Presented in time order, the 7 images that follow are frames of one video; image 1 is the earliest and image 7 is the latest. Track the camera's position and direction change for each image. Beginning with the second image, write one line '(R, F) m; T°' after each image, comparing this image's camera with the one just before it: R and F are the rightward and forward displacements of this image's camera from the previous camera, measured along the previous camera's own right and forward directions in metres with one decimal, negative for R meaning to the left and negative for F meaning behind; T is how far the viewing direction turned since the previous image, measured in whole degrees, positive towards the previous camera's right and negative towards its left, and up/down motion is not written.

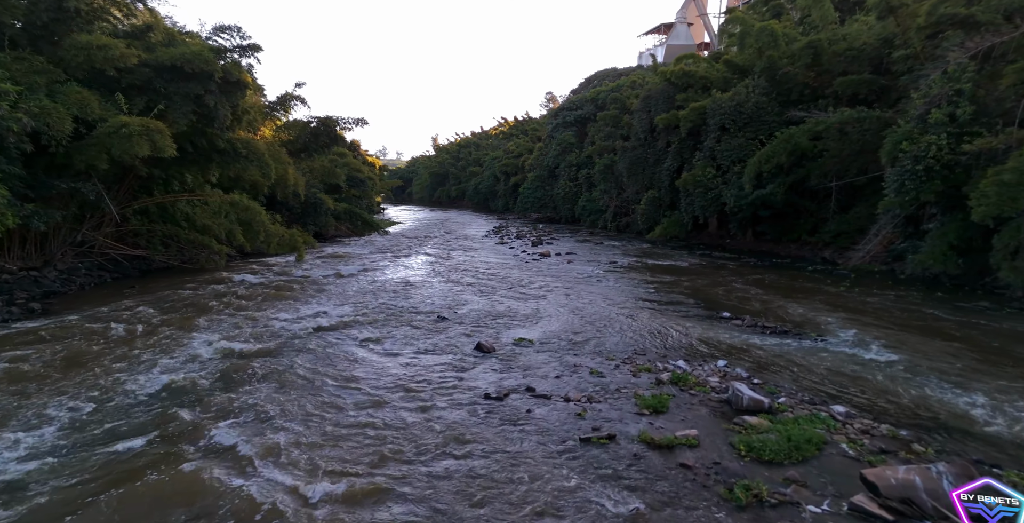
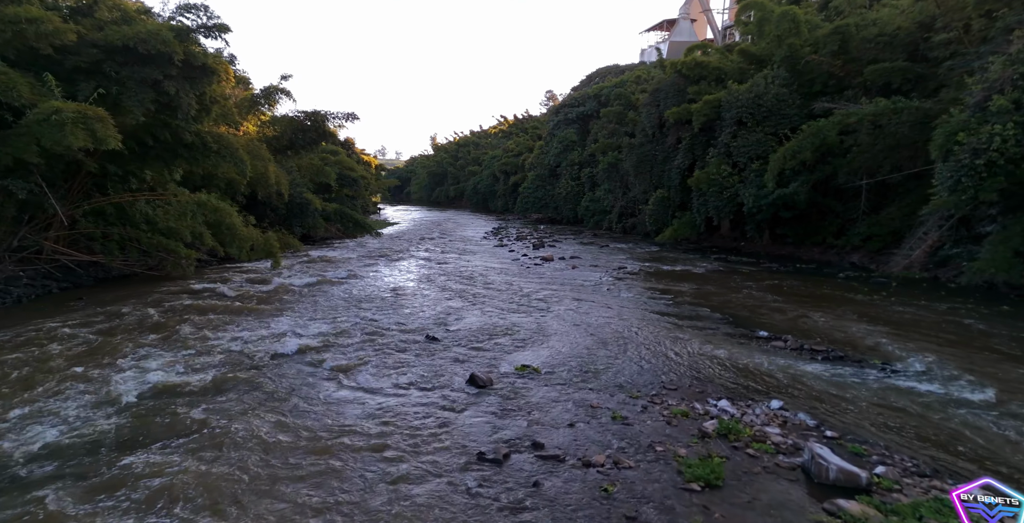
(0.0, +1.5) m; 0°
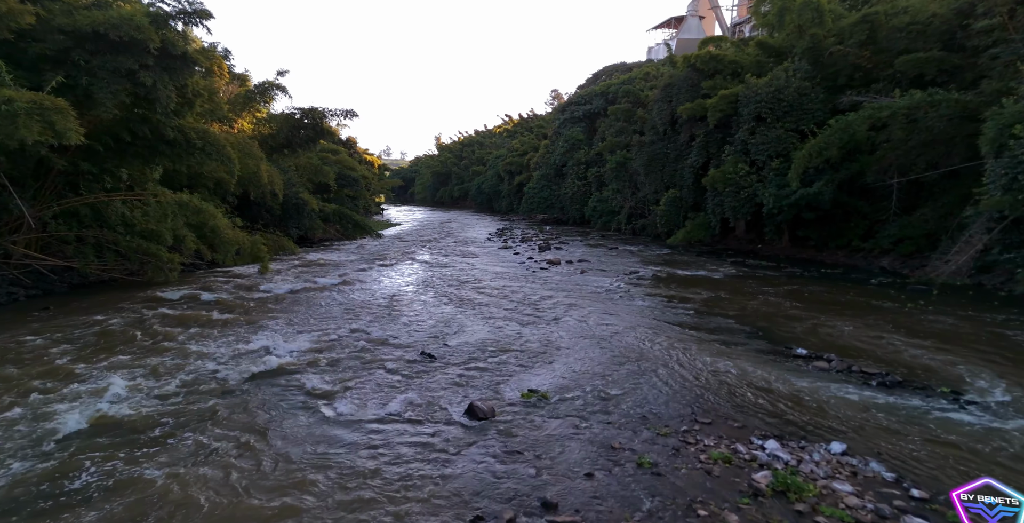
(0.0, +1.0) m; 0°
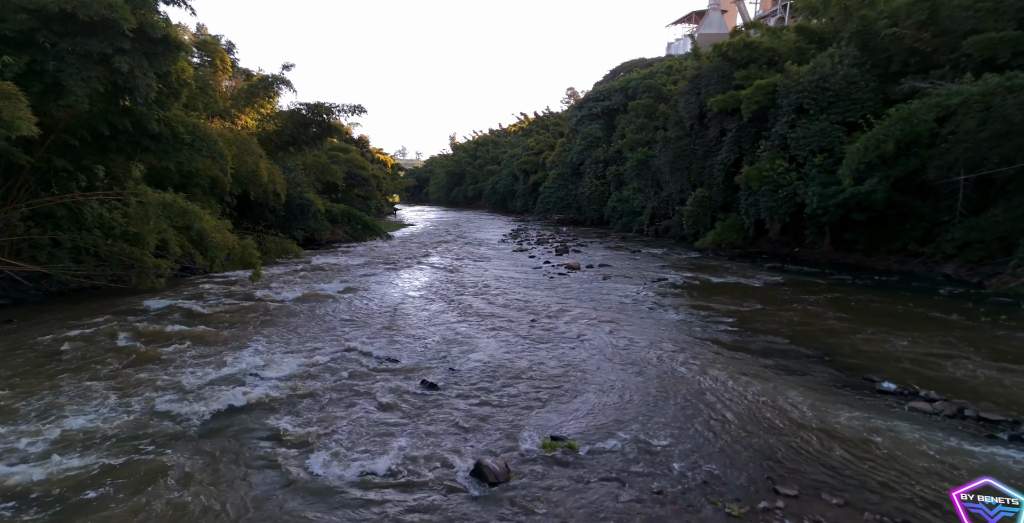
(-0.1, +1.3) m; -1°
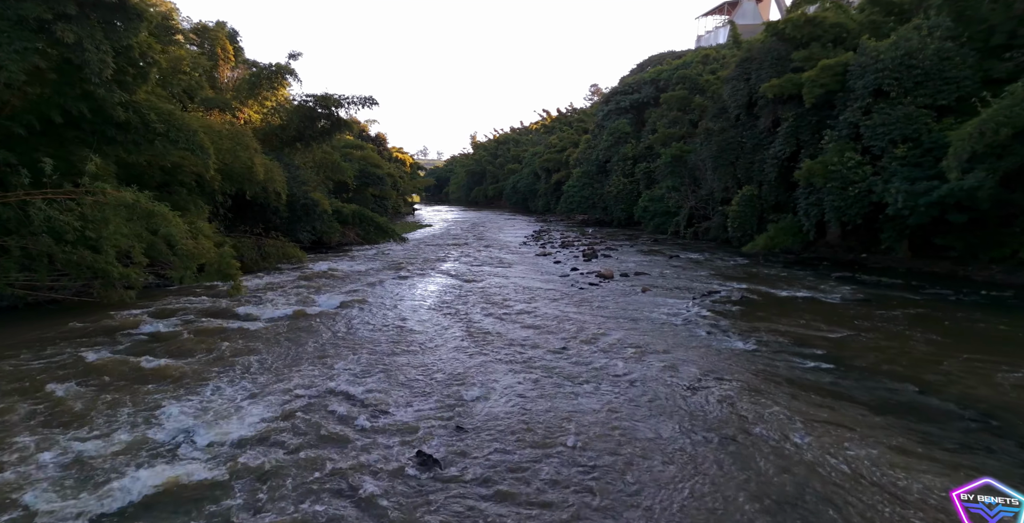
(-0.2, +2.0) m; -2°
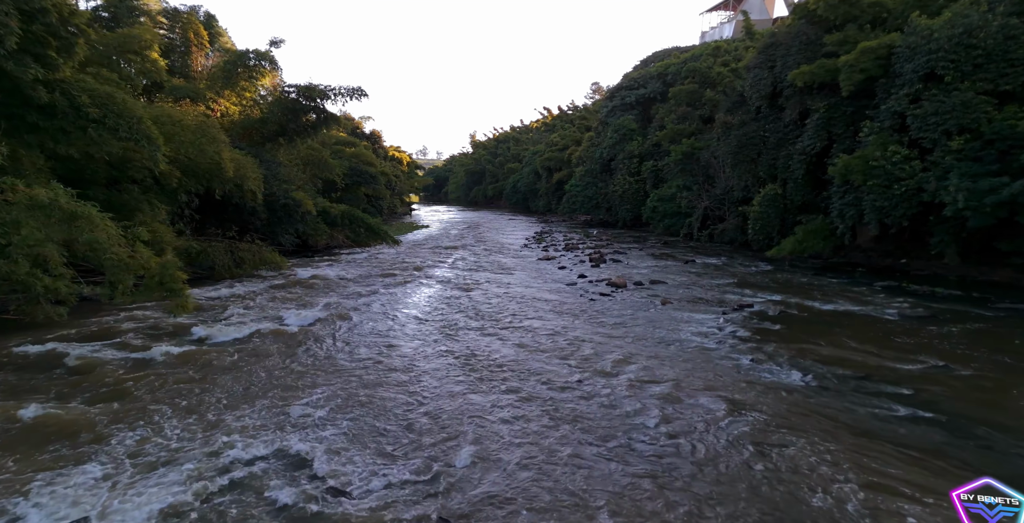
(0.0, +1.7) m; 0°
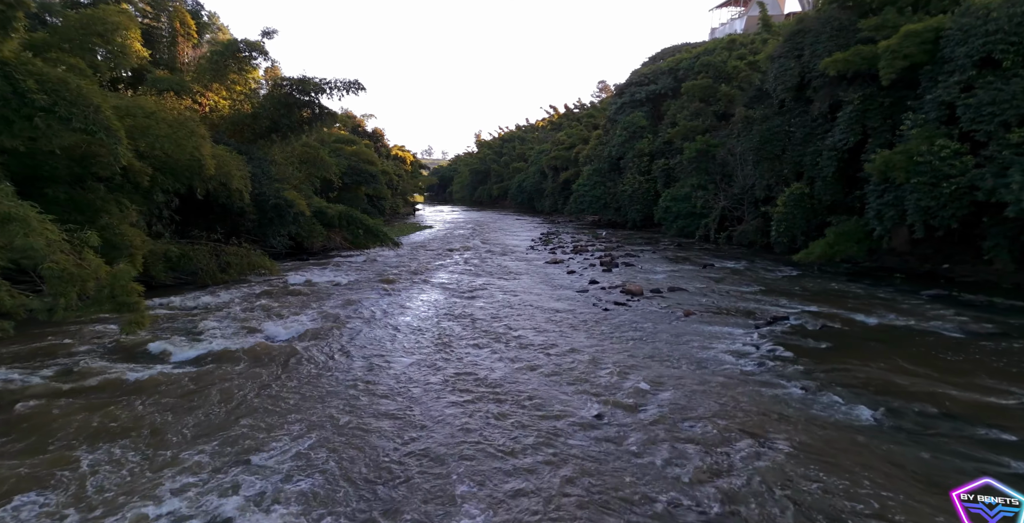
(0.0, +1.2) m; -1°
